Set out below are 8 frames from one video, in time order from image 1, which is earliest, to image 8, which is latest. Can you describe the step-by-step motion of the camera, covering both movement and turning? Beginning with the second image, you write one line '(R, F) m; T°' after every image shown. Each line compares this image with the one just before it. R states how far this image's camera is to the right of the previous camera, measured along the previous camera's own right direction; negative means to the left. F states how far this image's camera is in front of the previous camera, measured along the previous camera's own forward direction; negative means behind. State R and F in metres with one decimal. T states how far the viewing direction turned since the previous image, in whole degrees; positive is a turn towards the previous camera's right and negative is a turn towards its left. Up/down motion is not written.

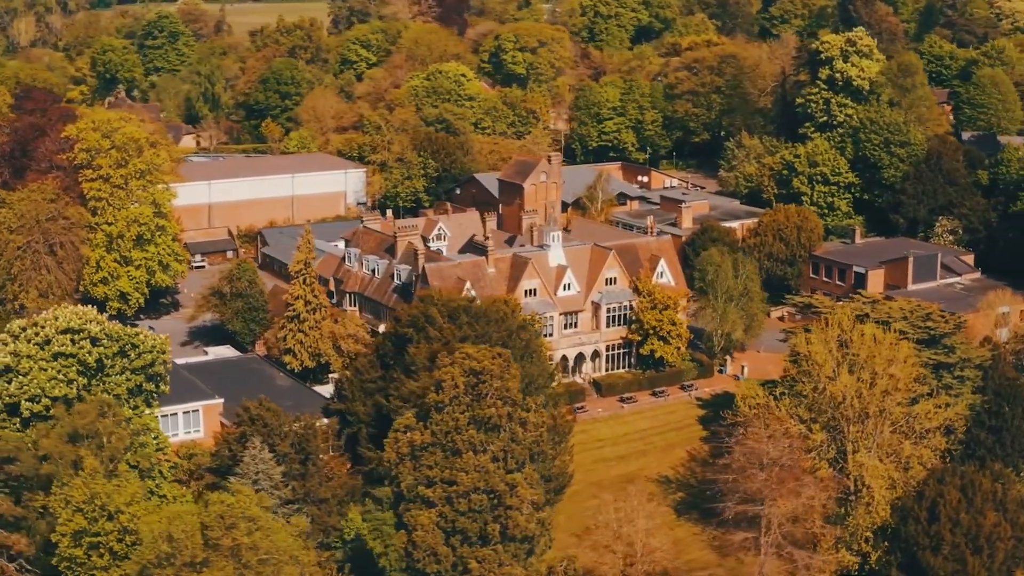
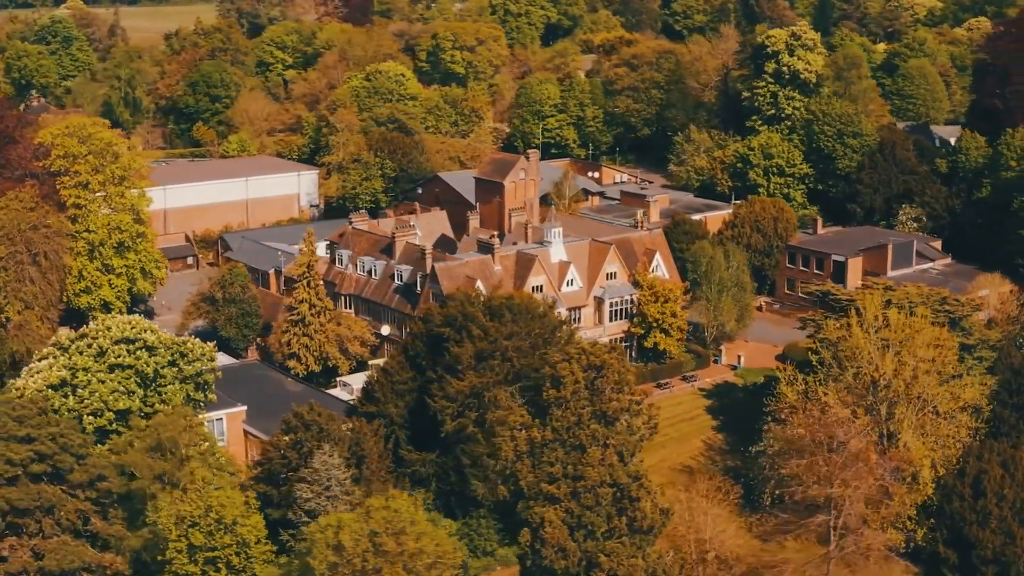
(-4.9, +0.2) m; +6°
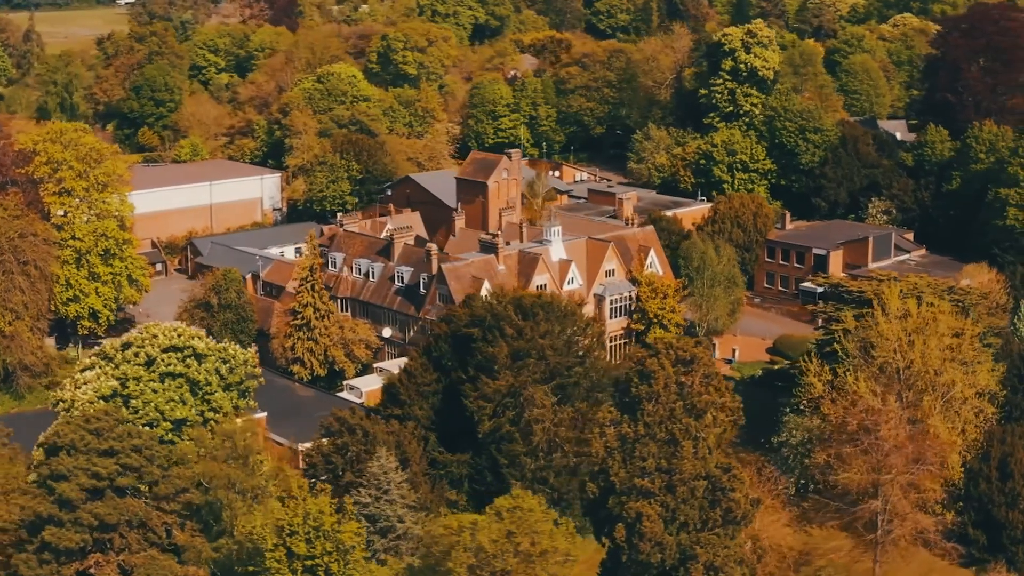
(-3.8, +0.1) m; +5°
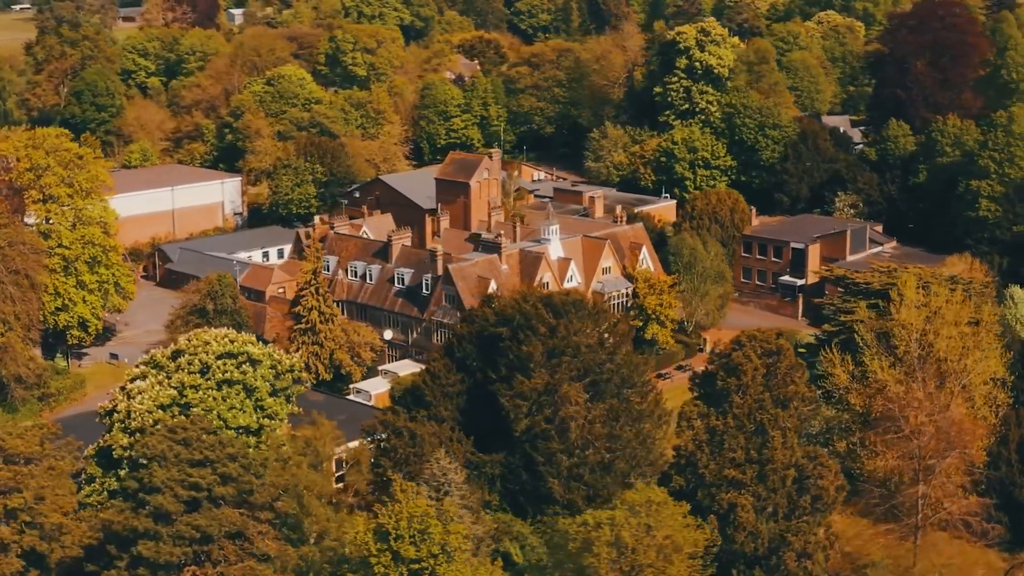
(-3.9, +0.1) m; +5°
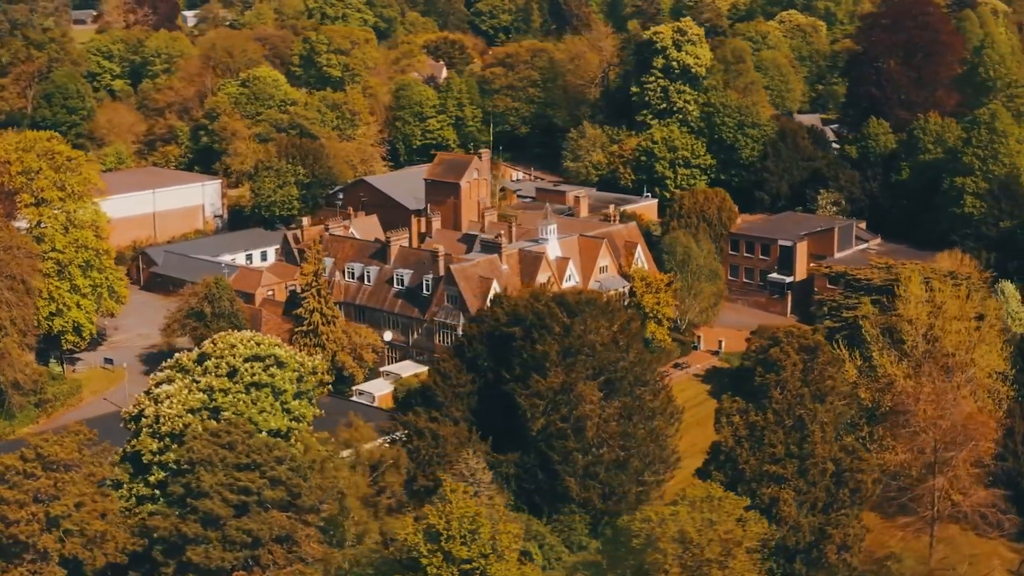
(-1.9, 0.0) m; +2°
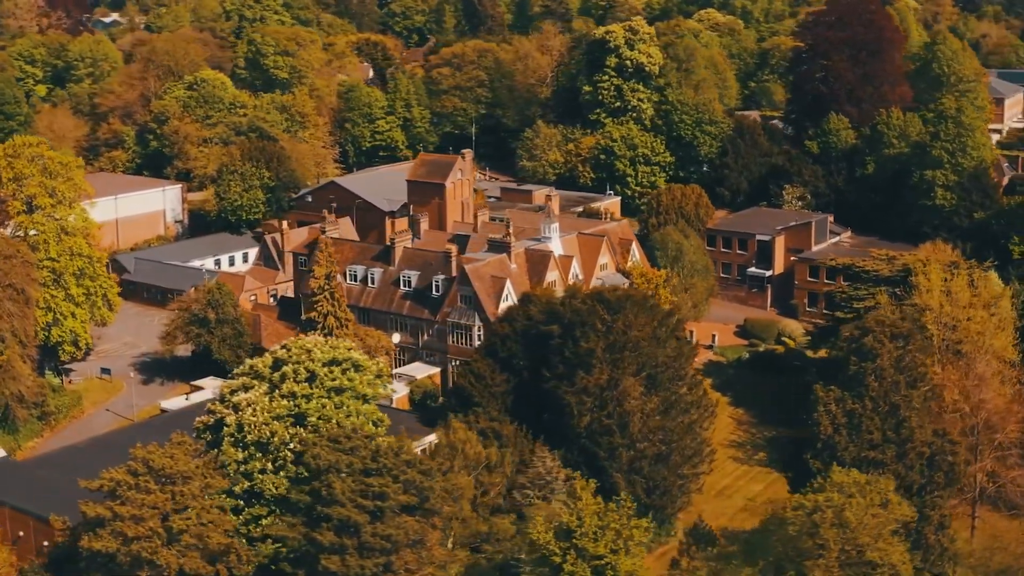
(-4.6, +0.2) m; +6°
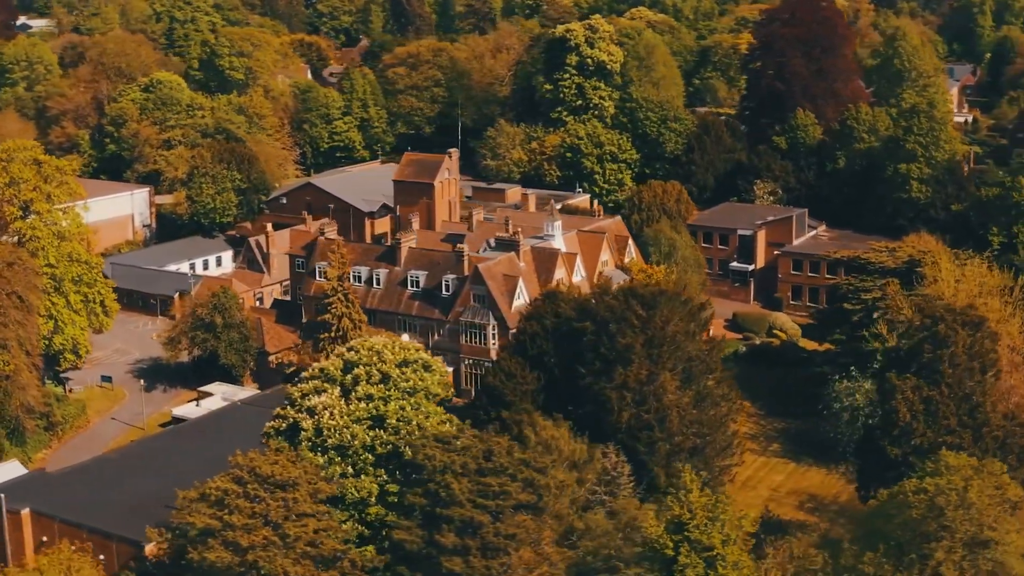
(-4.0, +0.2) m; +5°
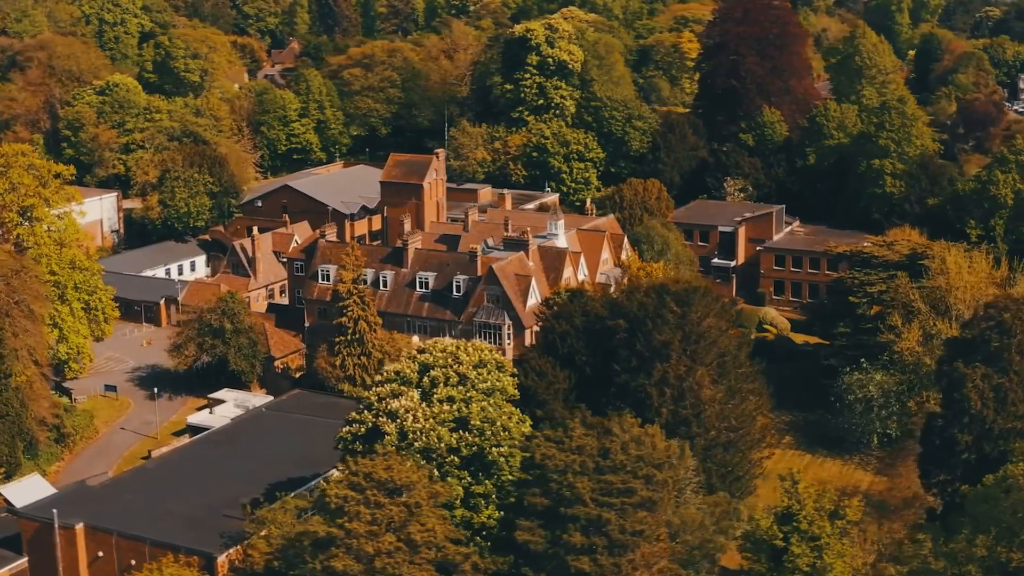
(-4.0, +0.3) m; +5°
